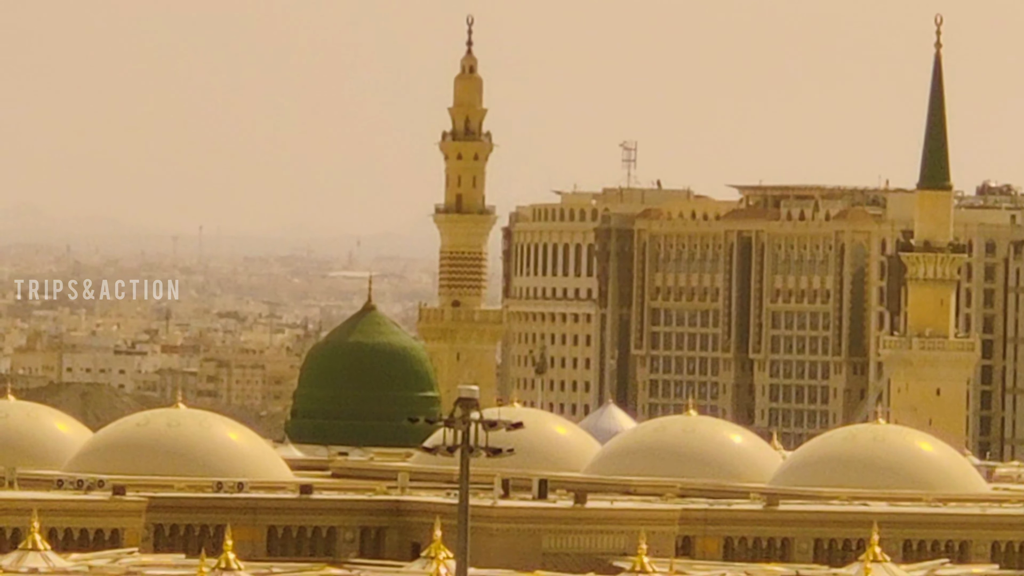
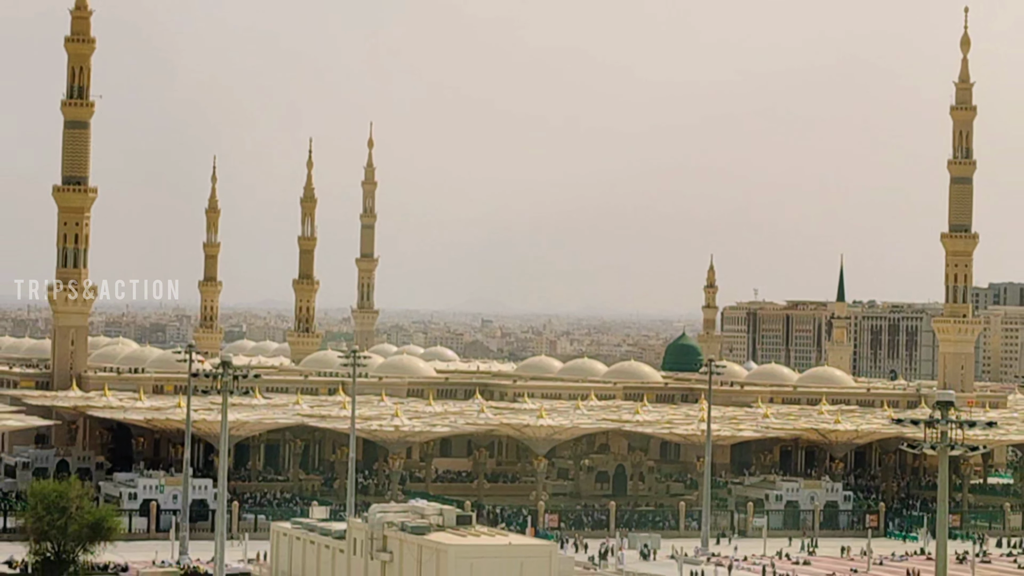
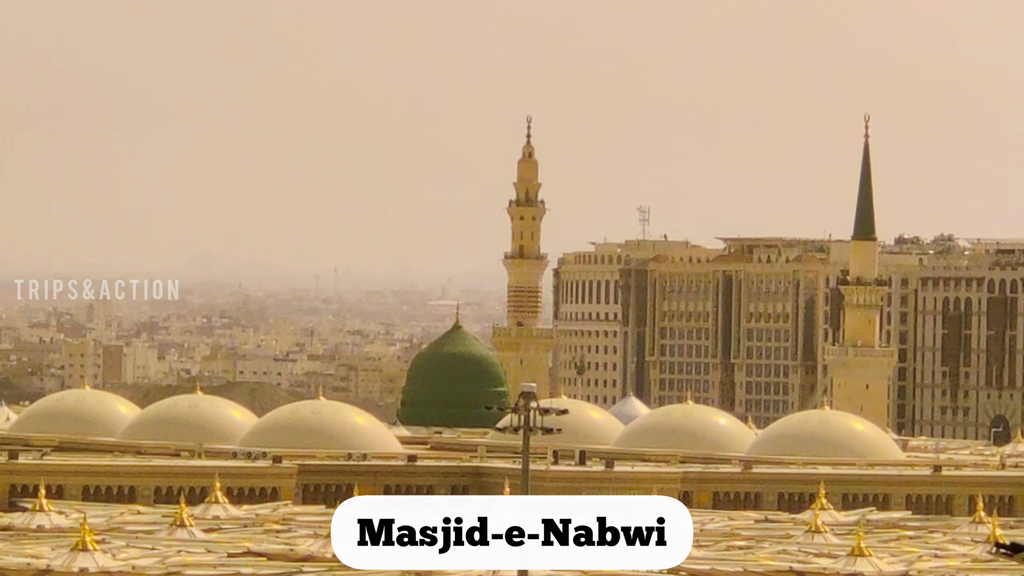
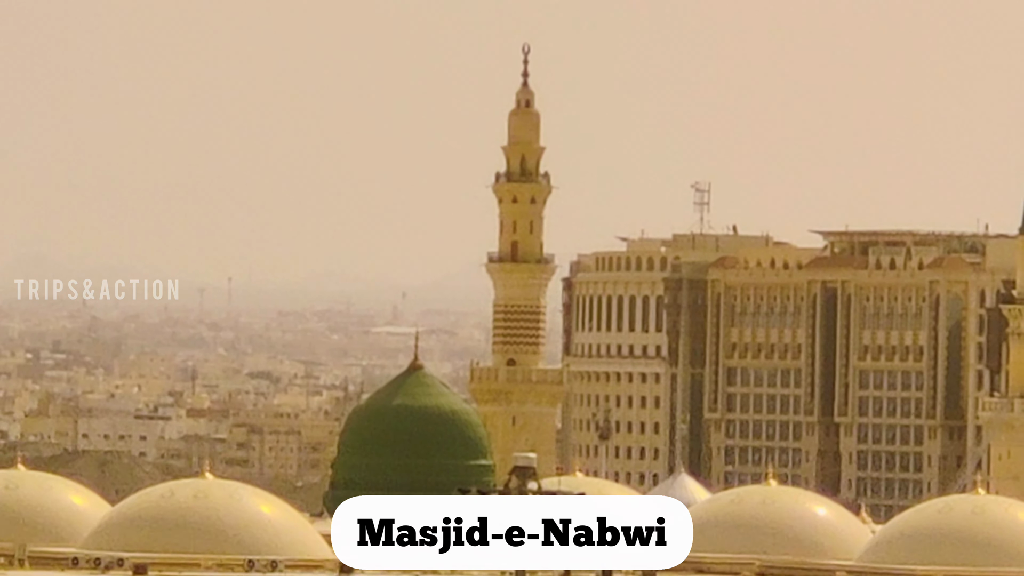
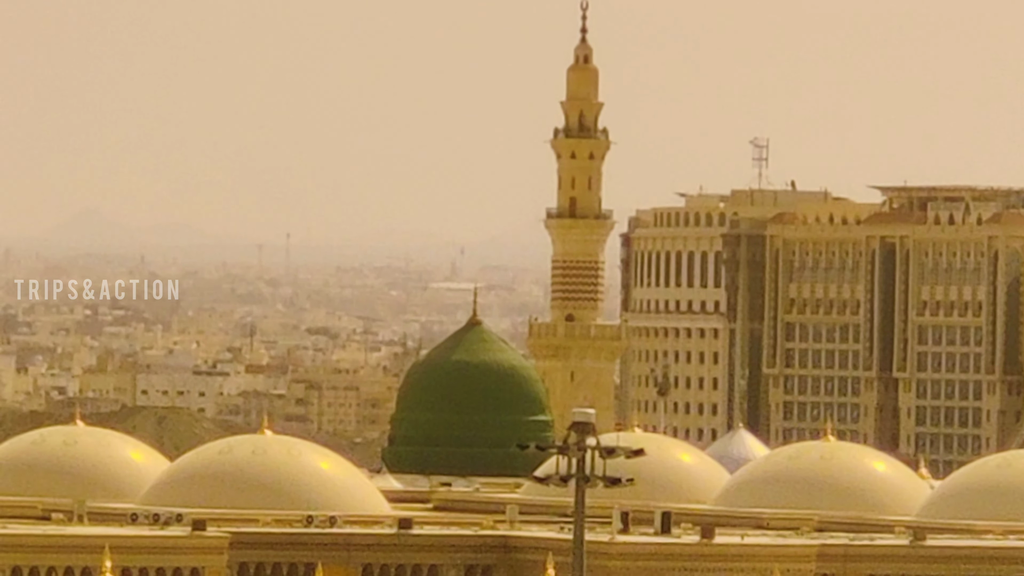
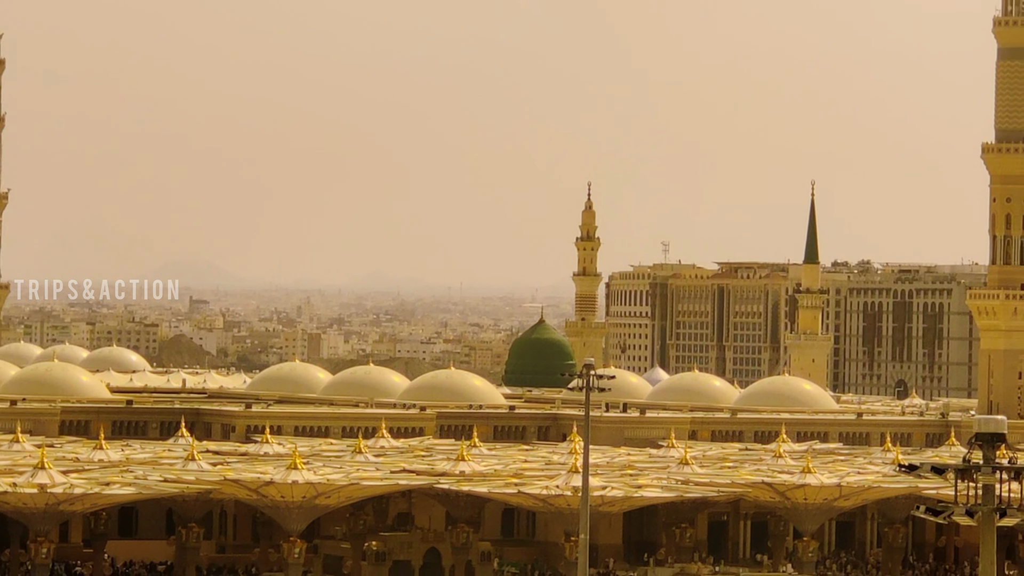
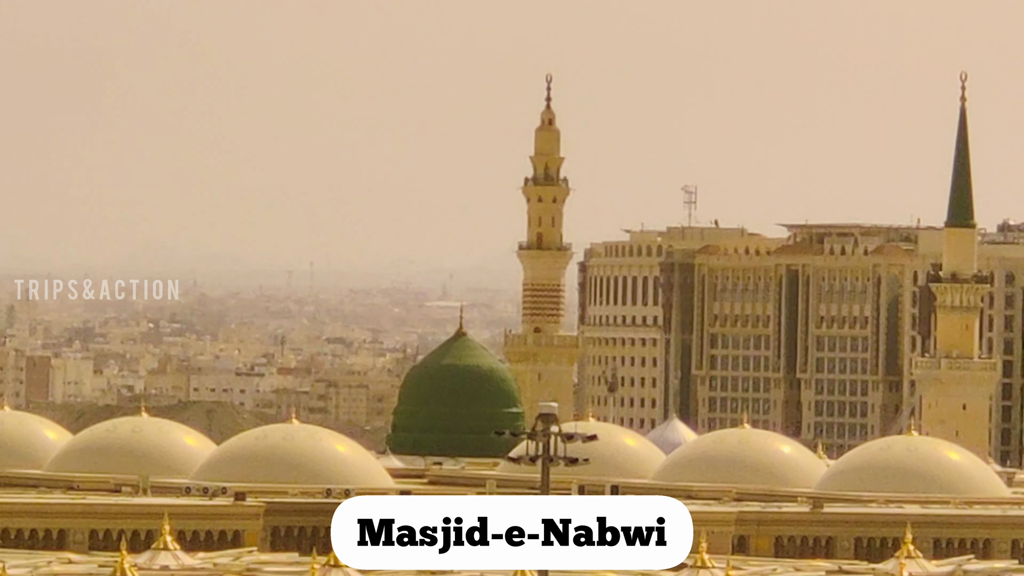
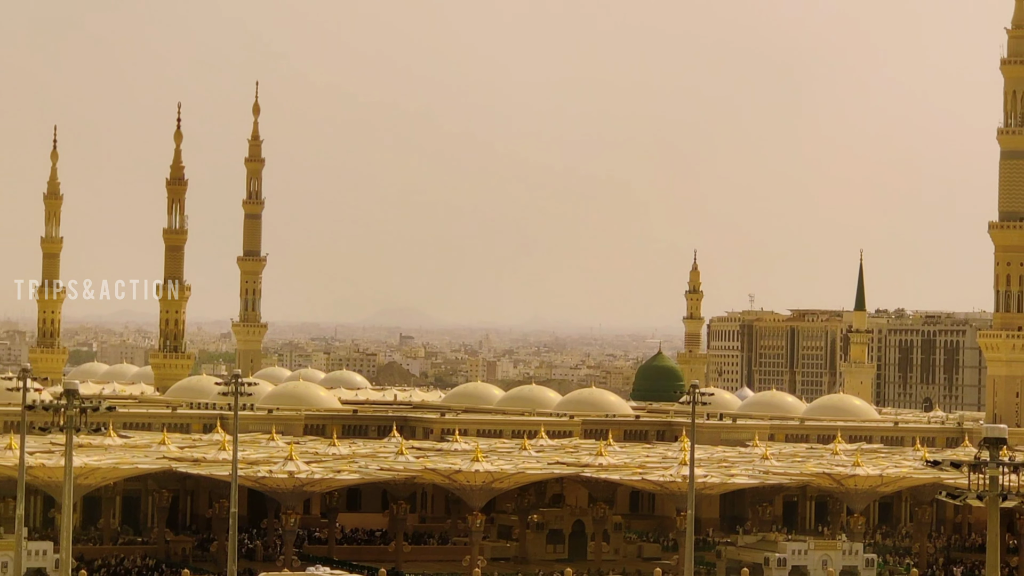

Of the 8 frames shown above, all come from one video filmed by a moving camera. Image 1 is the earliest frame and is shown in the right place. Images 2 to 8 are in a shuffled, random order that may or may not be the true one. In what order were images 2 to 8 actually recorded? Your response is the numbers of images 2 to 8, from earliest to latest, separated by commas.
5, 4, 7, 3, 6, 8, 2
